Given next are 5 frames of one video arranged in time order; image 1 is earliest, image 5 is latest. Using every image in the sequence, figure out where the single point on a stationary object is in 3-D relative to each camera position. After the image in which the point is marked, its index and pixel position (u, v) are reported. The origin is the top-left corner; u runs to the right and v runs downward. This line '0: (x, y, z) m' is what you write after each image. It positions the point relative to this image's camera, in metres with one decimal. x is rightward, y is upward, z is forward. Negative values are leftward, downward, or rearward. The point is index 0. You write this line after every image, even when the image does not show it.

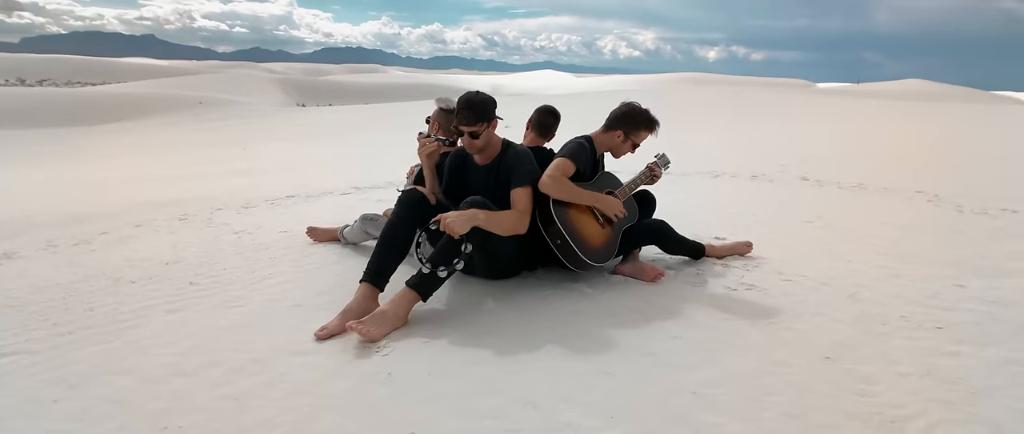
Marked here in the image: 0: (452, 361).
0: (-0.2, -0.6, +2.2) m
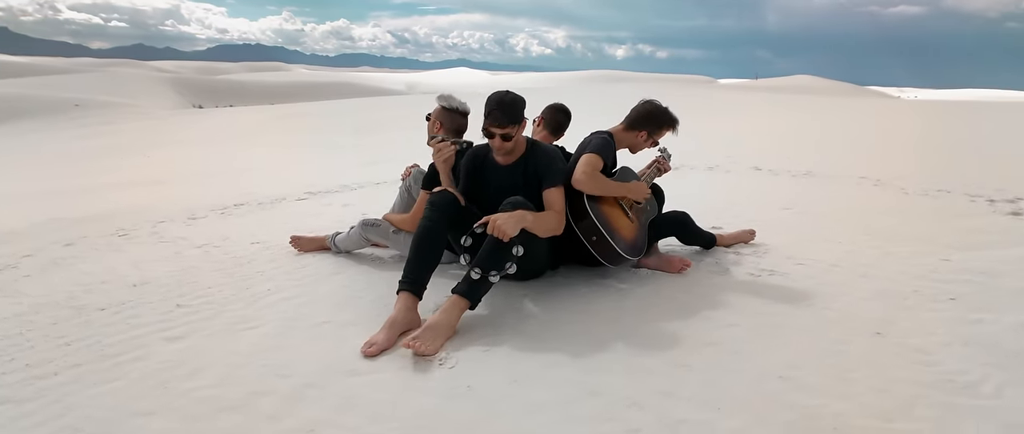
0: (+0.1, -0.6, +2.1) m
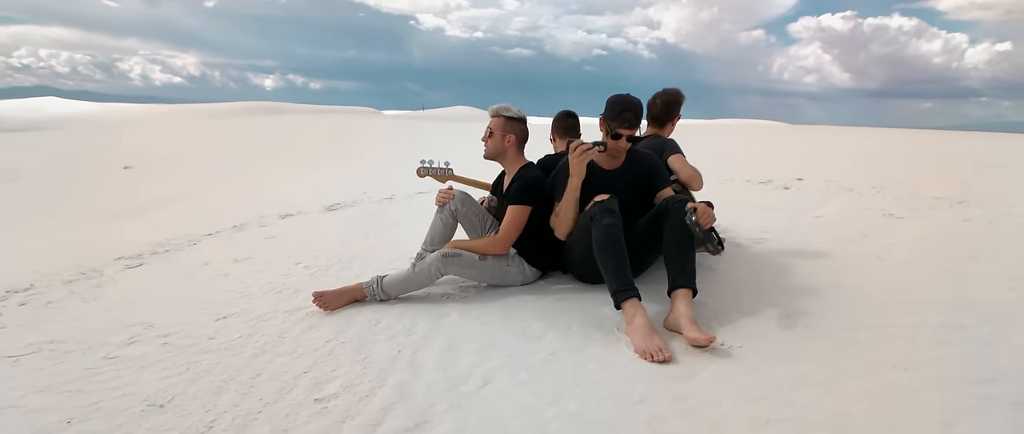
0: (+1.3, -0.5, +2.5) m
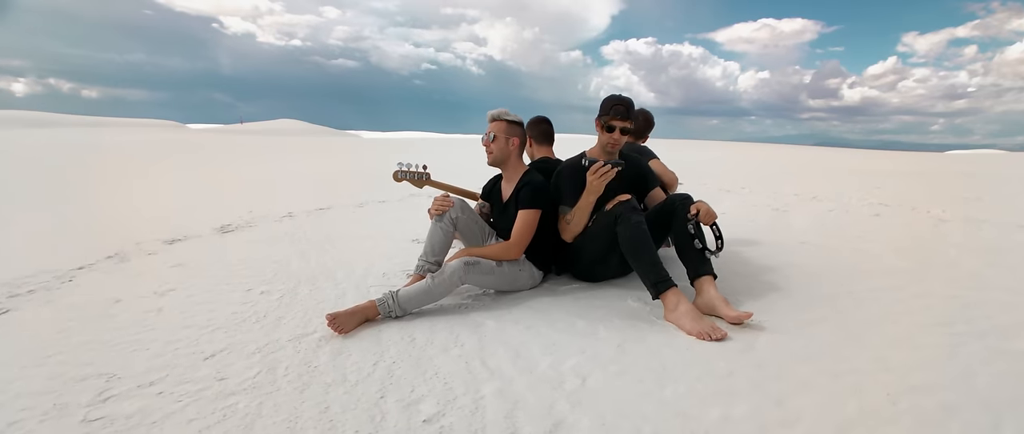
0: (+1.5, -0.5, +2.9) m
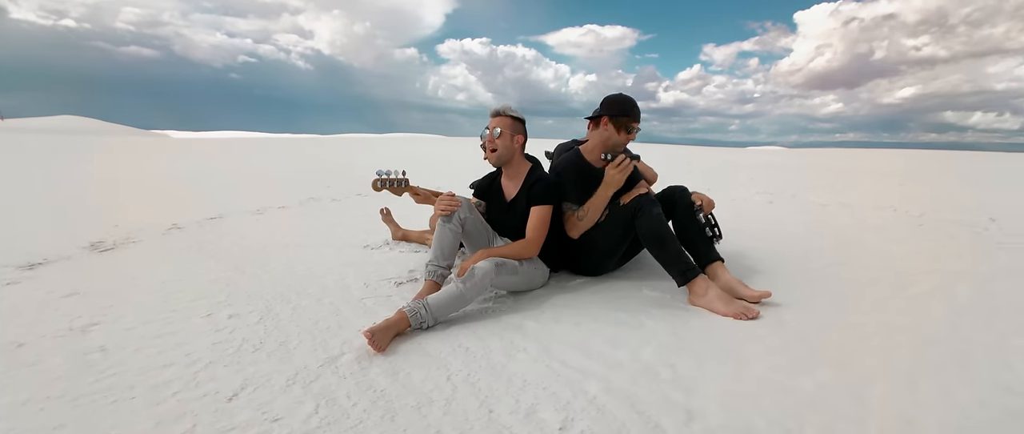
0: (+1.6, -0.4, +3.3) m
